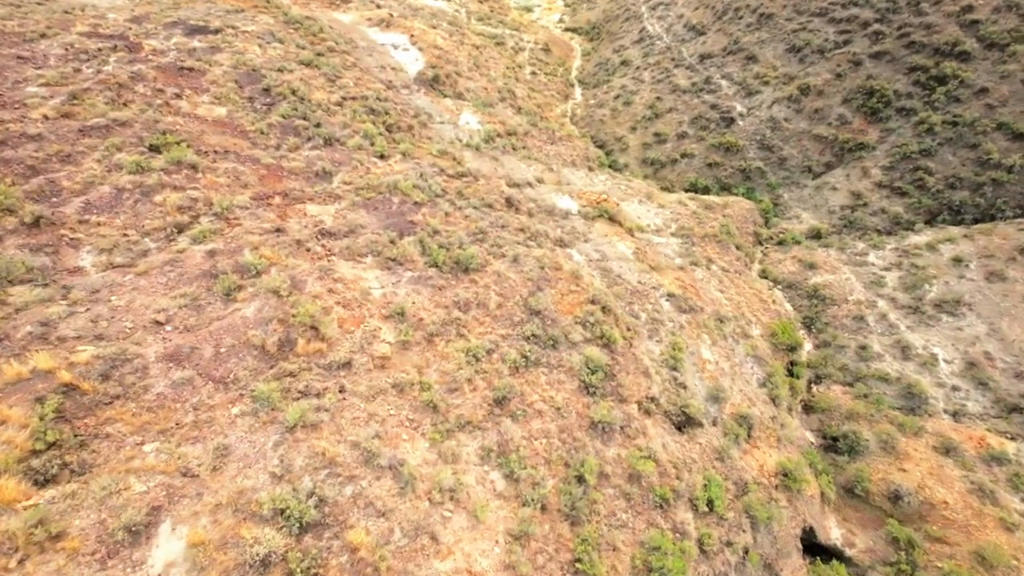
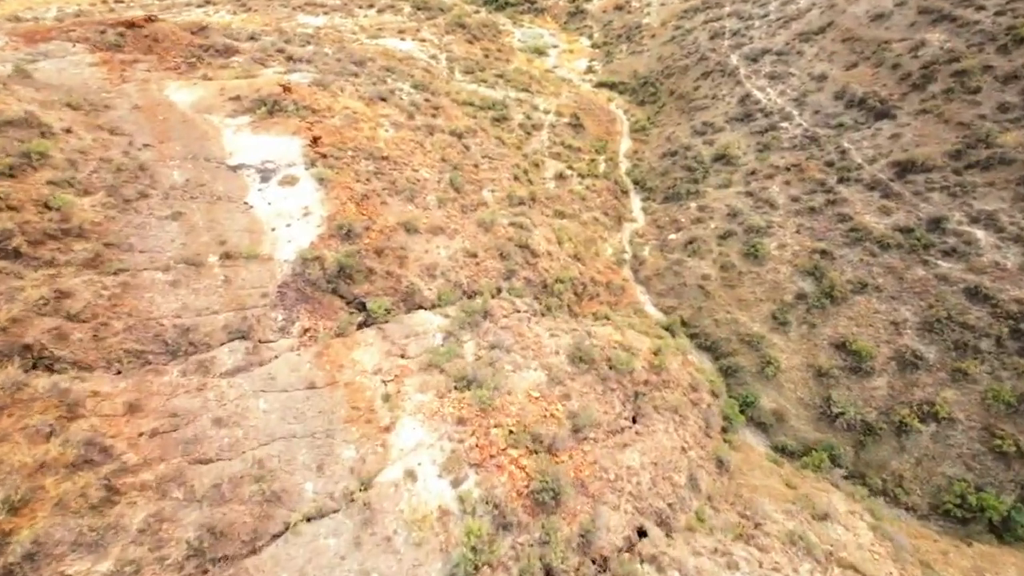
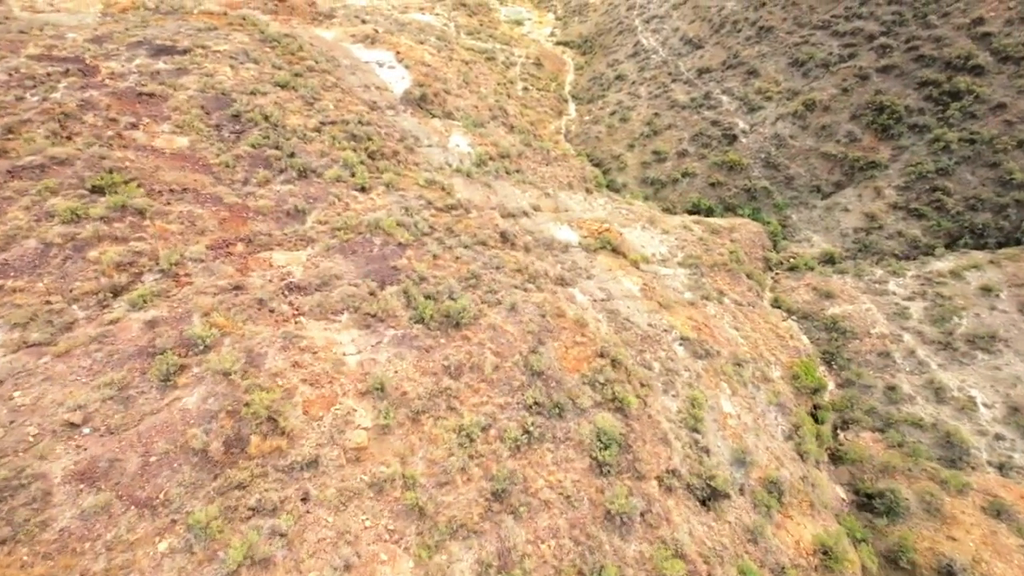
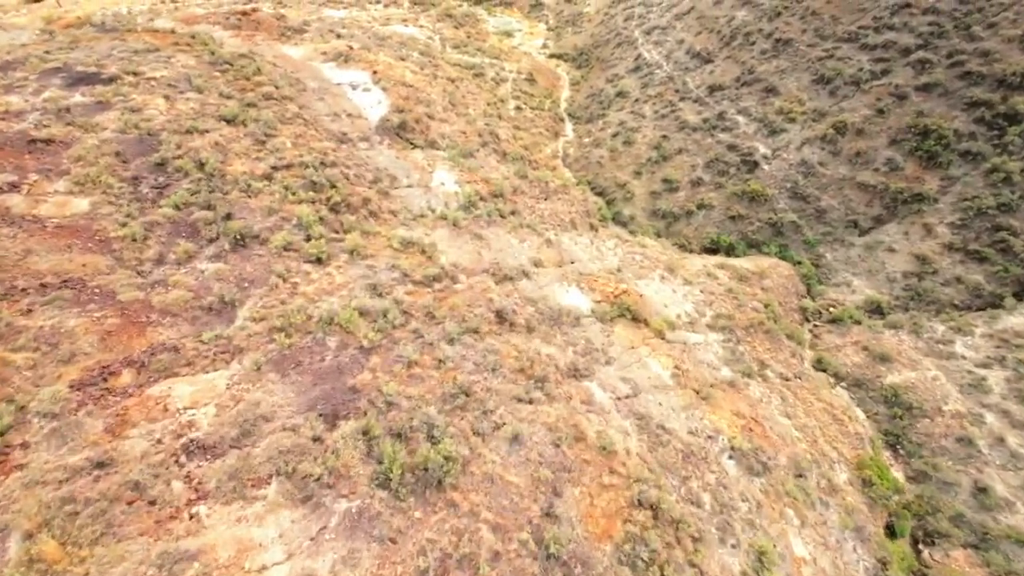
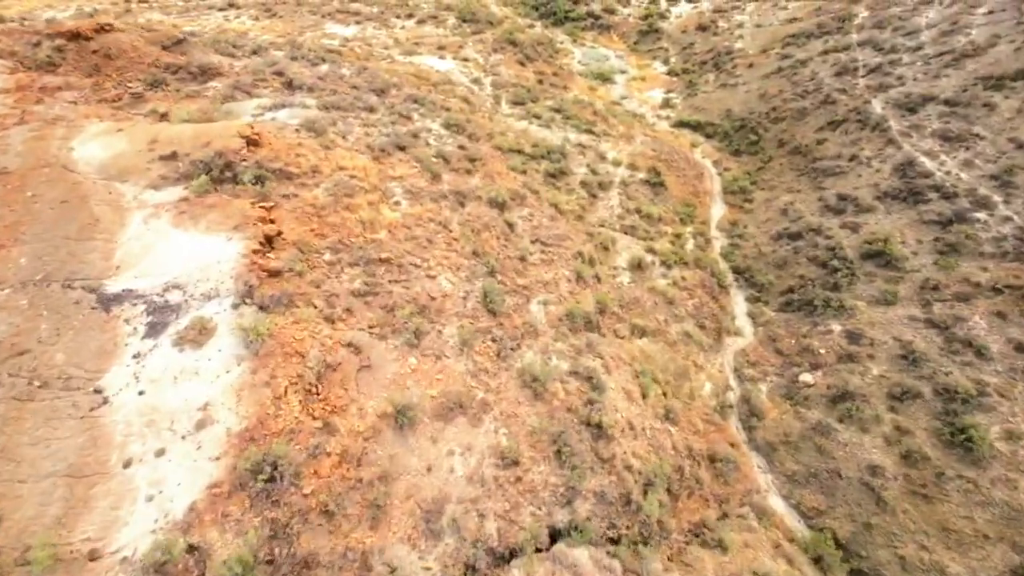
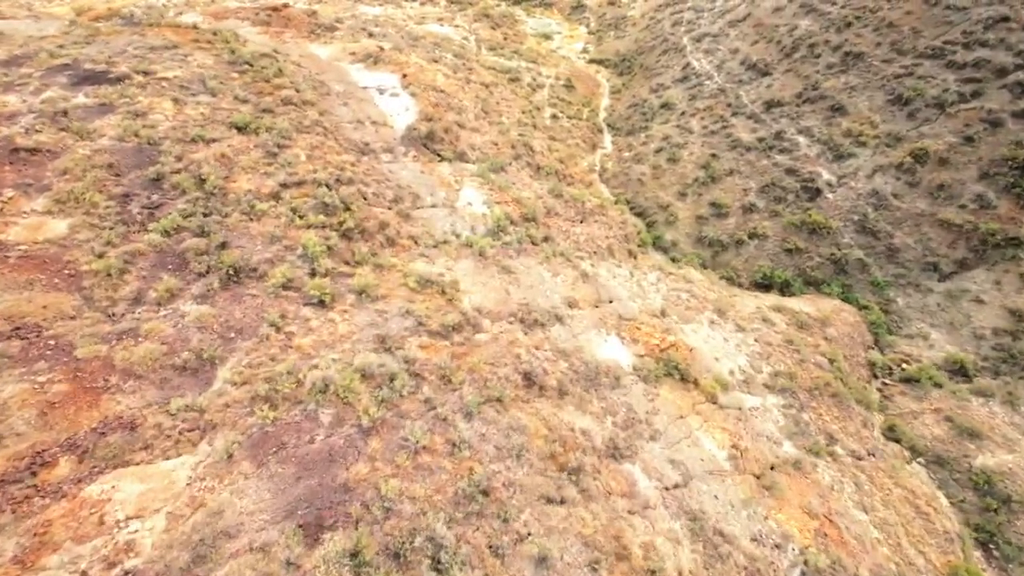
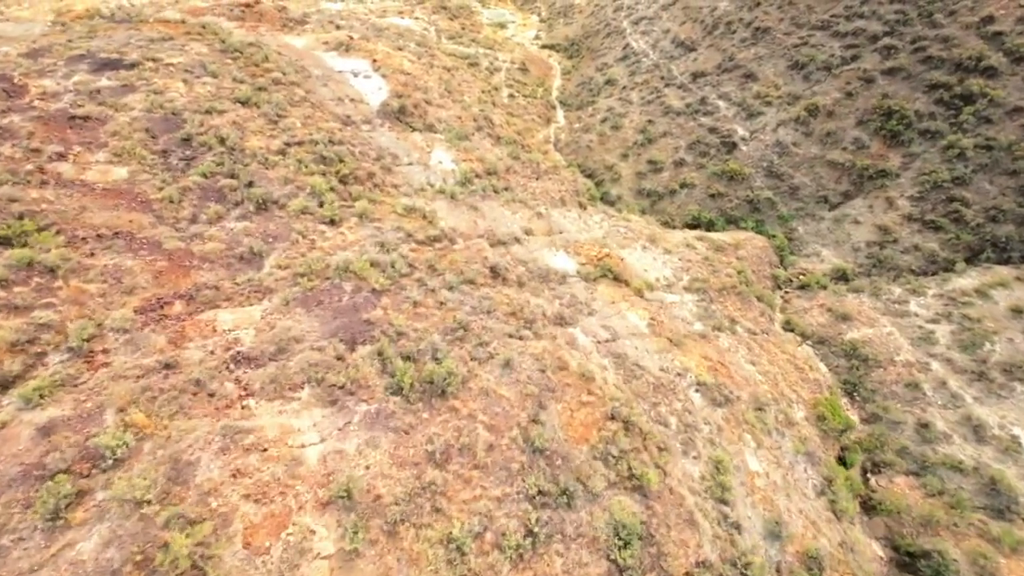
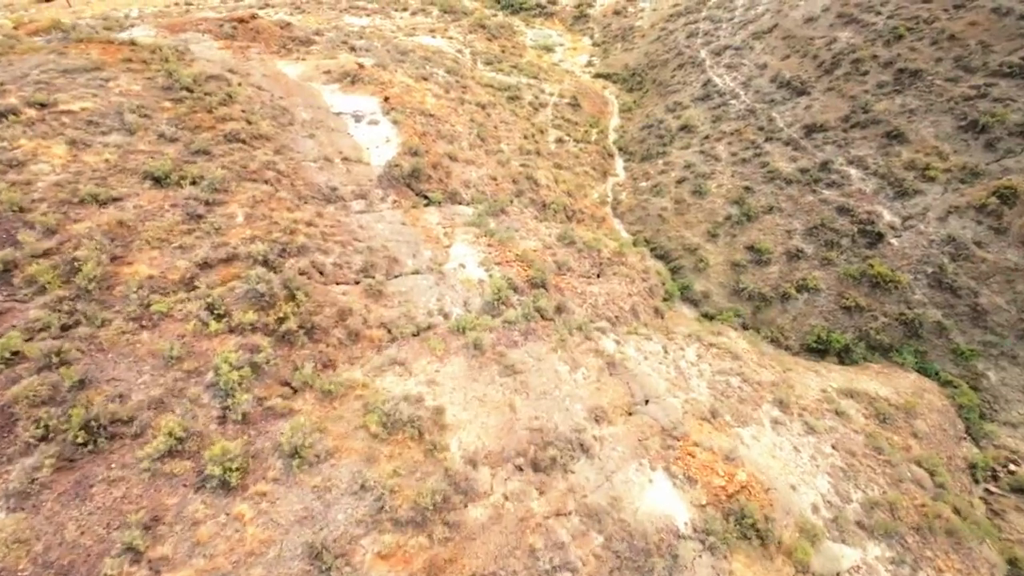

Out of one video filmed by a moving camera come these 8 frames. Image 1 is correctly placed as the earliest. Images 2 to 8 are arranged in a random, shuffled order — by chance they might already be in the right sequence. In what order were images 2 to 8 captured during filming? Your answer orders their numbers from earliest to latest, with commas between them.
3, 7, 4, 6, 8, 2, 5
